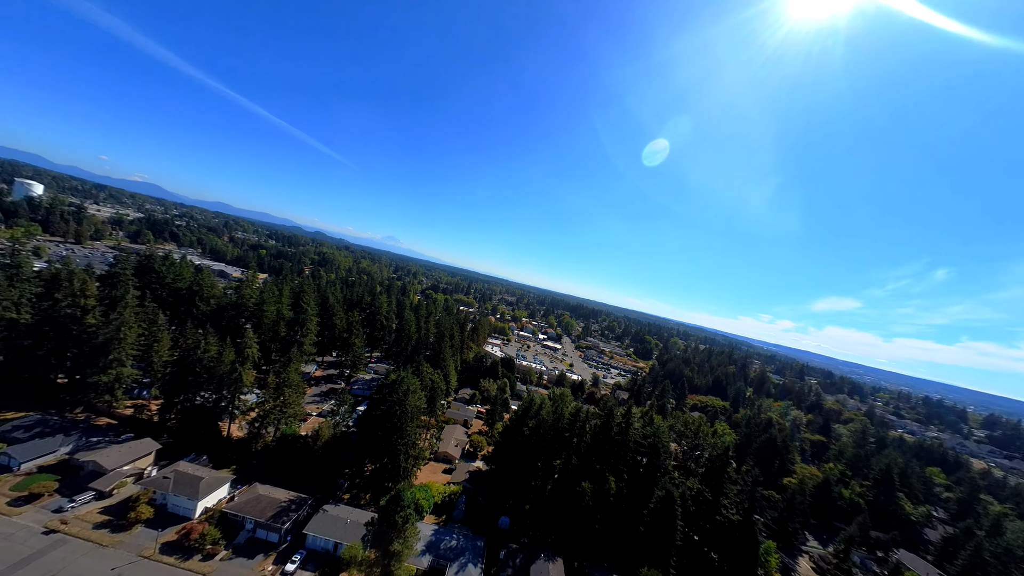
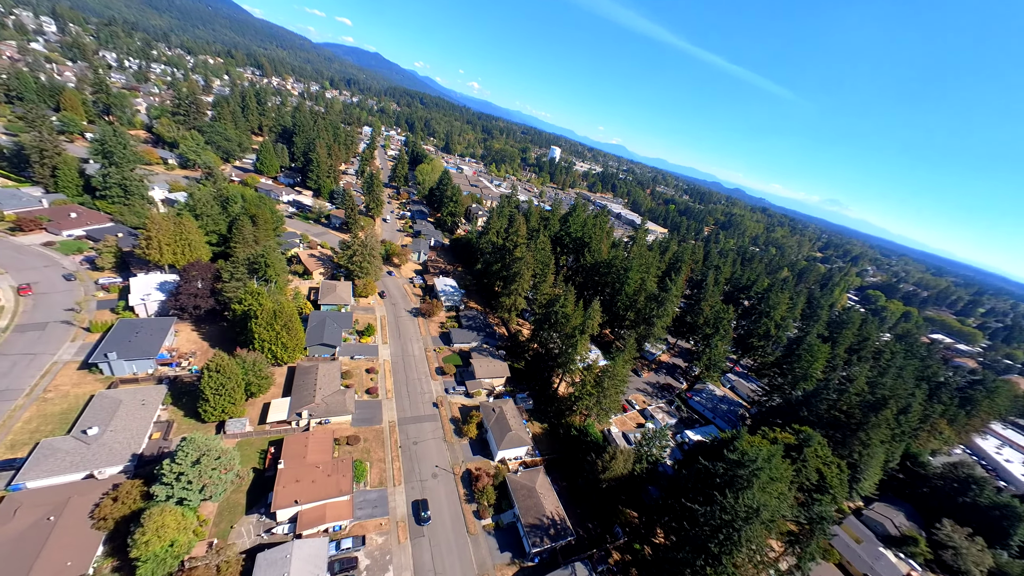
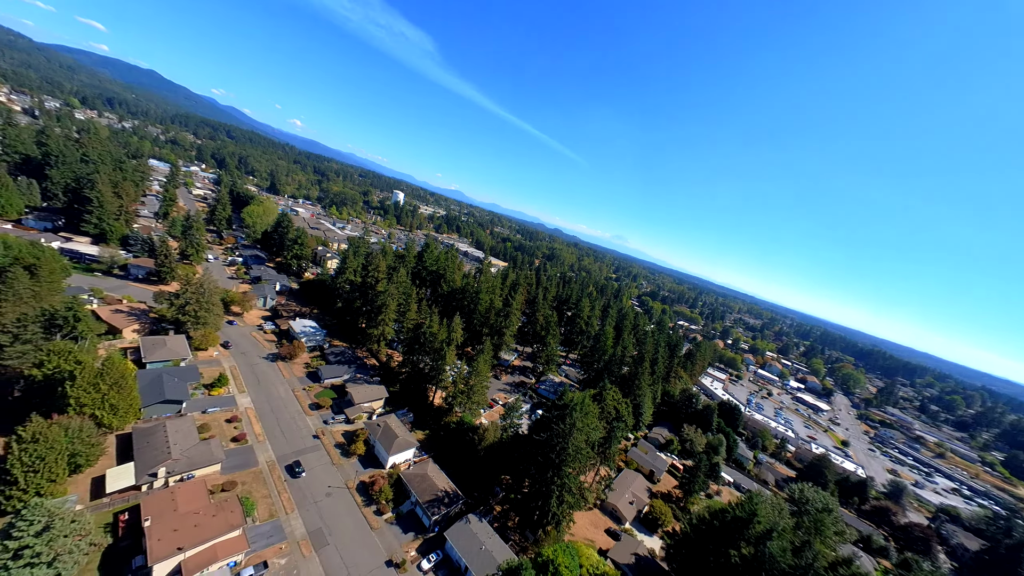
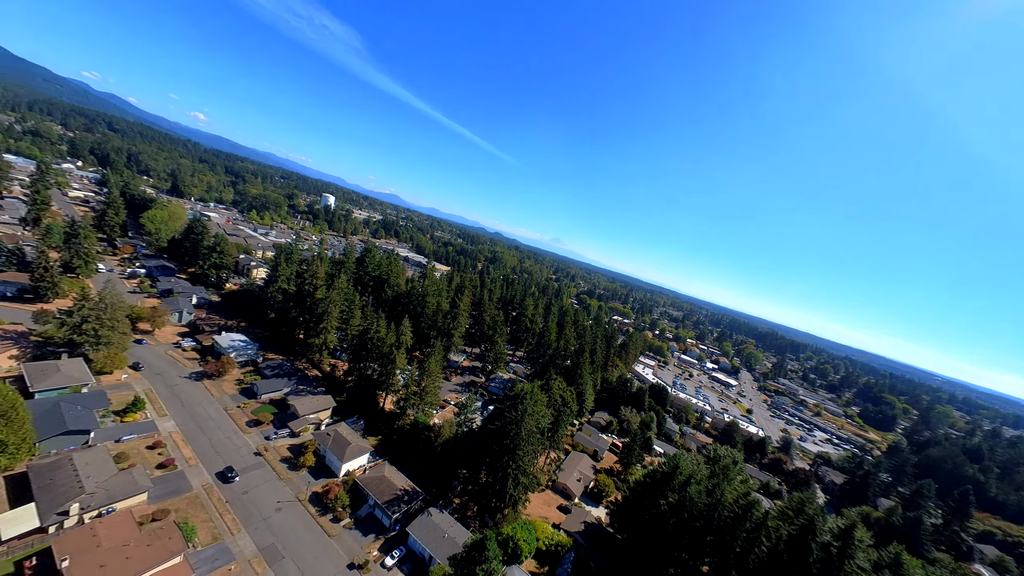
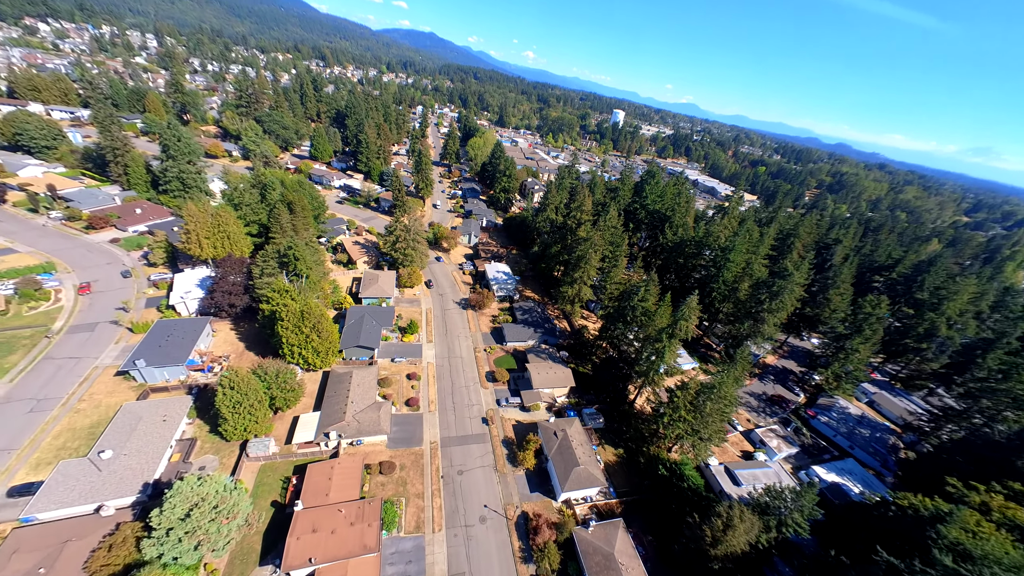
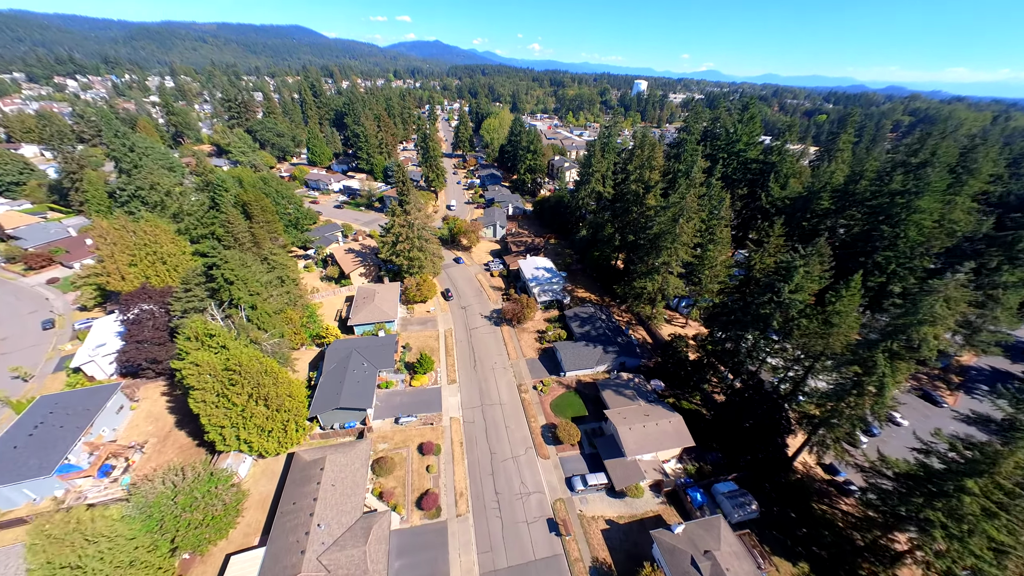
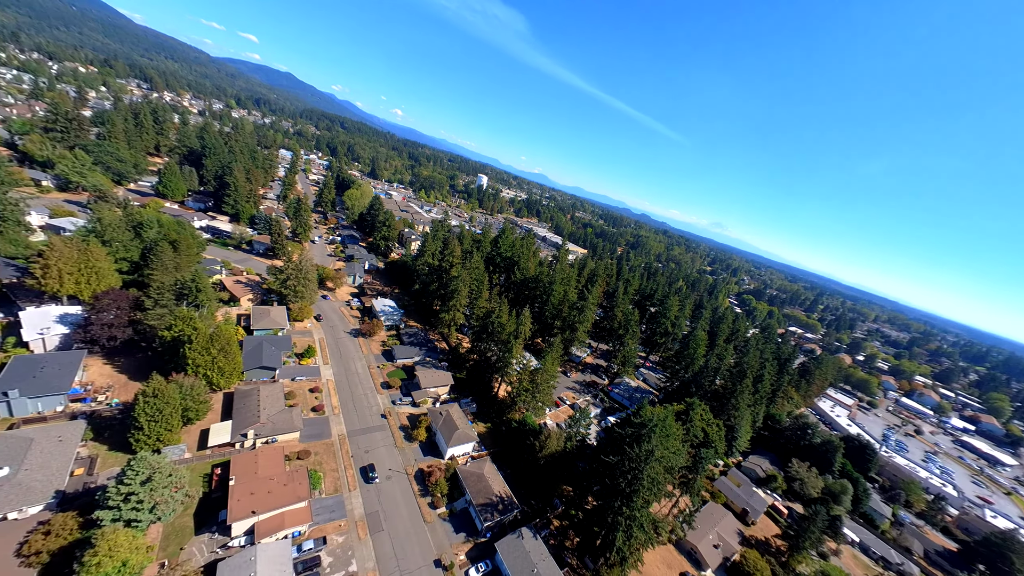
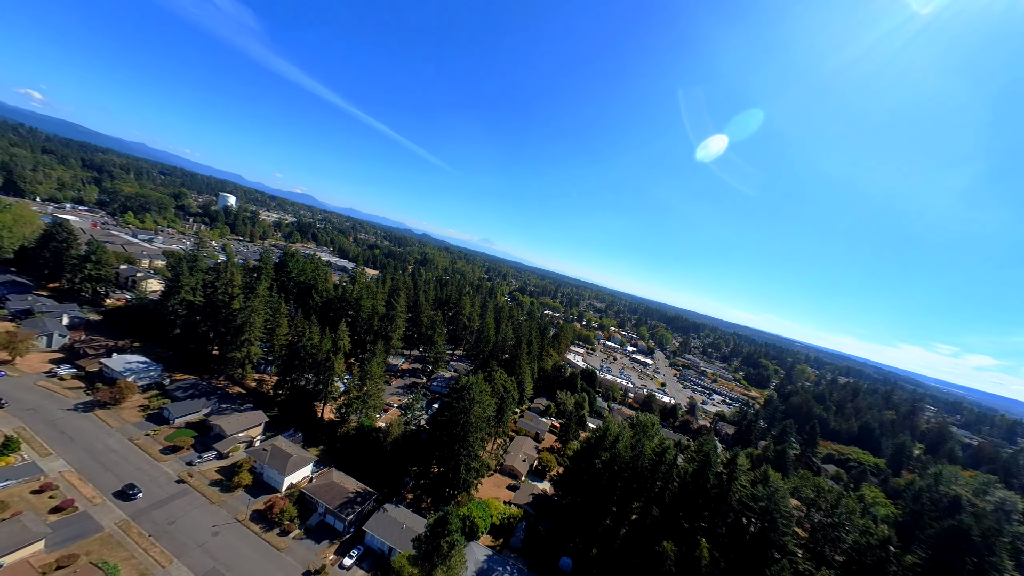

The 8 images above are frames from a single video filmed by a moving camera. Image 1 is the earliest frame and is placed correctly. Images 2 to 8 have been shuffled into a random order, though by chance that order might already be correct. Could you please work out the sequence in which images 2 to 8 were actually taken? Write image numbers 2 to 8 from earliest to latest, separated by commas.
8, 4, 3, 7, 2, 5, 6
